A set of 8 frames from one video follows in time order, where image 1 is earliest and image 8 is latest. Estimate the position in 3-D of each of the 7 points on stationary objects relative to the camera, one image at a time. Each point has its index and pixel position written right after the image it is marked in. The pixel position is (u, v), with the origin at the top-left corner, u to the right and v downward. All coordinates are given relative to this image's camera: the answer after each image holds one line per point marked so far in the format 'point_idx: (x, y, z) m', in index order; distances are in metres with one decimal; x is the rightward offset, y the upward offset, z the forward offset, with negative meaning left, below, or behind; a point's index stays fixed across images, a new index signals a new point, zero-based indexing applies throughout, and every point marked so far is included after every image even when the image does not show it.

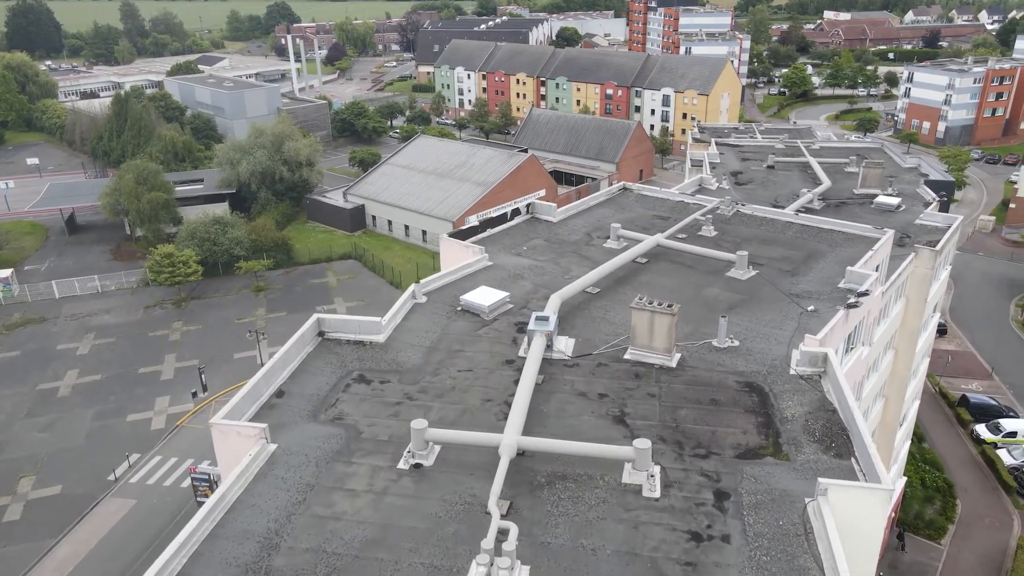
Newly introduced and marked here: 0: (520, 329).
0: (+0.2, -0.9, +15.3) m
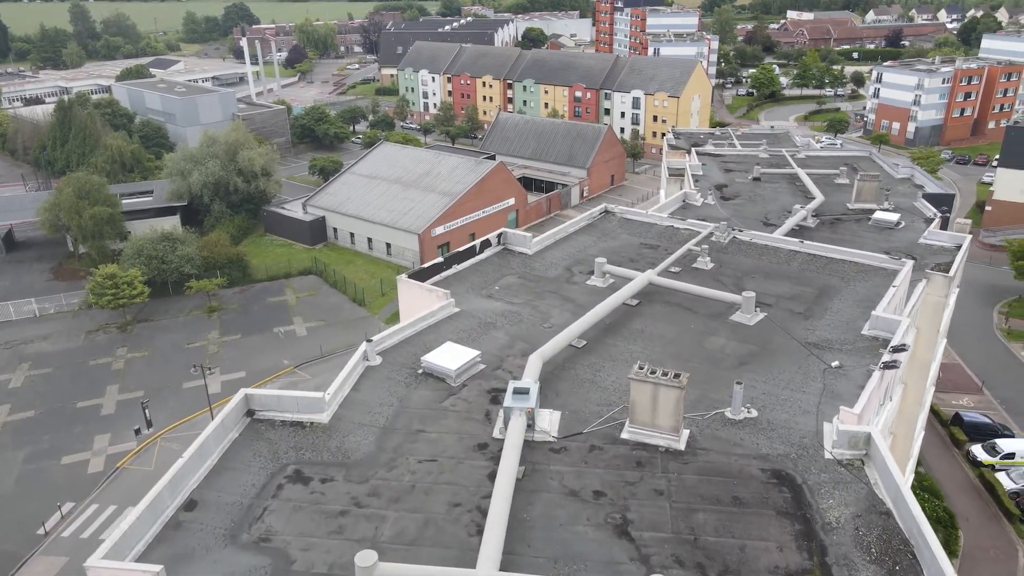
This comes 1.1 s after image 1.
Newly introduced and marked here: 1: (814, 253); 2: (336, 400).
0: (-0.3, -1.9, +12.7) m
1: (+7.6, +0.9, +18.2) m
2: (-3.0, -1.9, +12.4) m
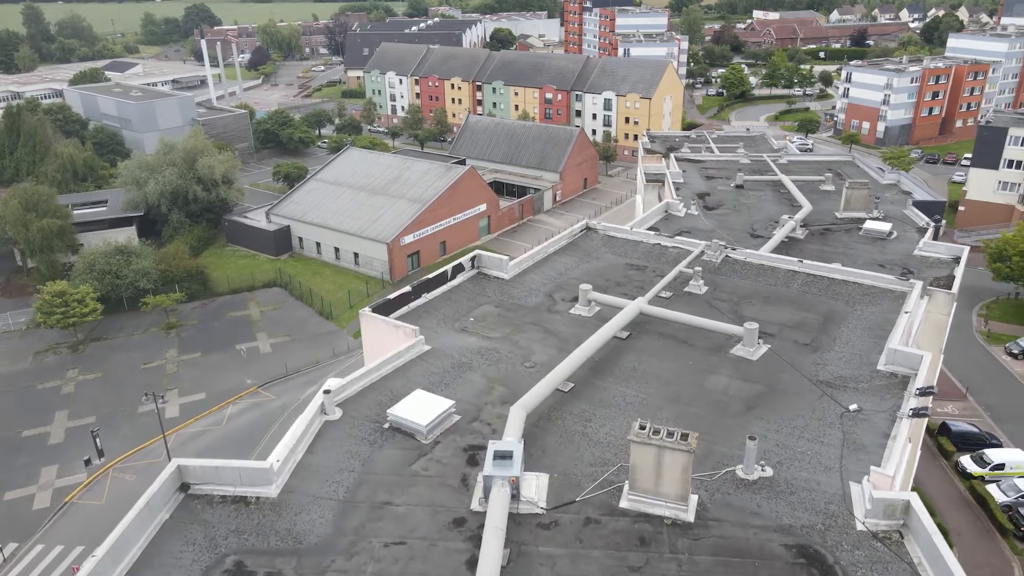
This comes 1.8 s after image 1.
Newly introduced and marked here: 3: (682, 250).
0: (-0.6, -2.6, +11.0) m
1: (+7.0, +0.3, +16.8) m
2: (-3.3, -2.6, +10.7) m
3: (+4.4, +1.0, +18.6) m
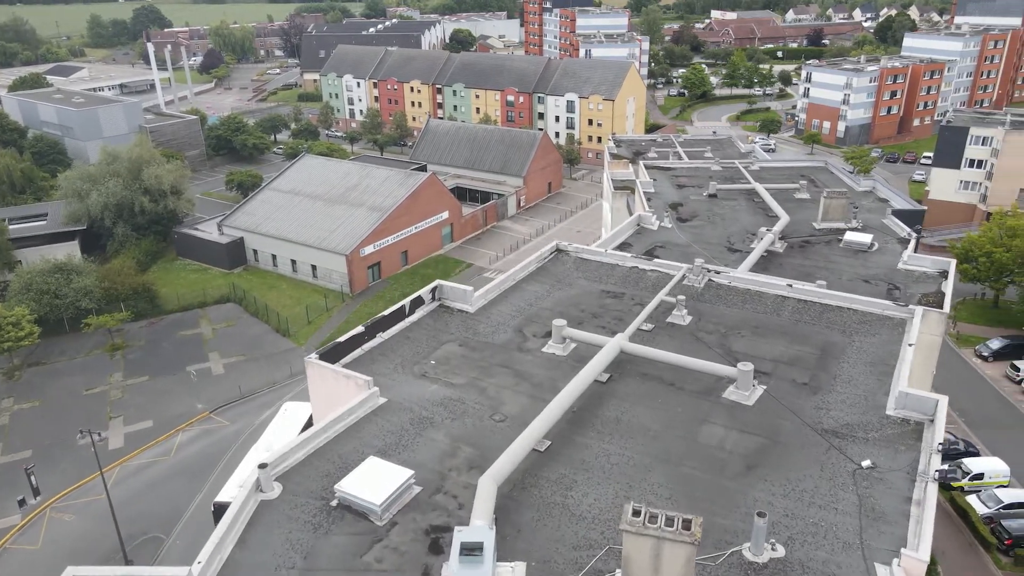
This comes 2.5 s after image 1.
0: (-1.0, -3.3, +9.4) m
1: (+6.3, -0.2, +15.6) m
2: (-3.7, -3.4, +8.9) m
3: (+3.5, +0.3, +17.2) m
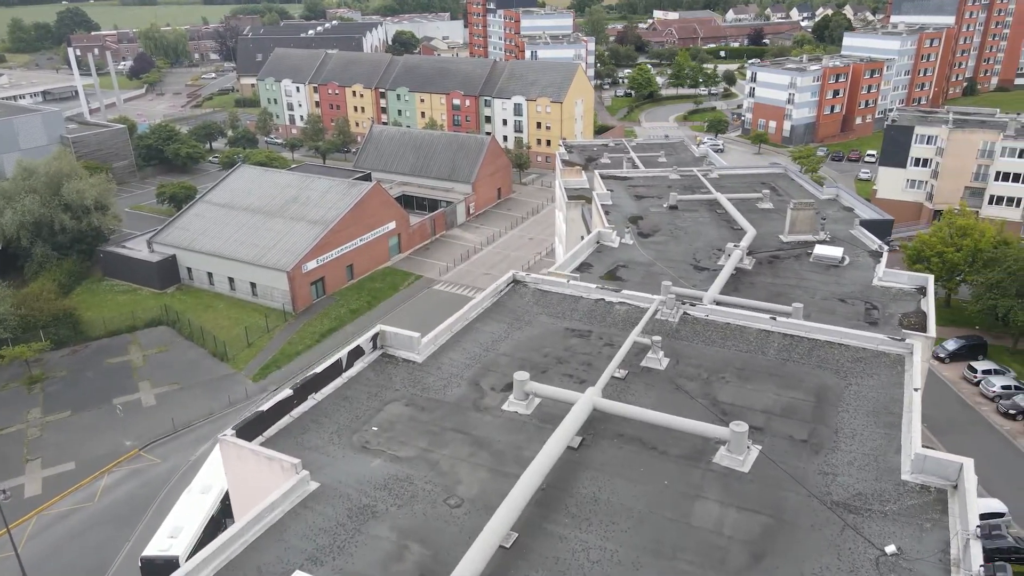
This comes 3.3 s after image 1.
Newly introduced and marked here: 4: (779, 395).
0: (-1.4, -4.1, +7.4) m
1: (+5.4, -0.9, +14.0) m
2: (-4.0, -4.3, +6.7) m
3: (+2.5, -0.4, +15.4) m
4: (+4.5, -1.8, +12.3) m
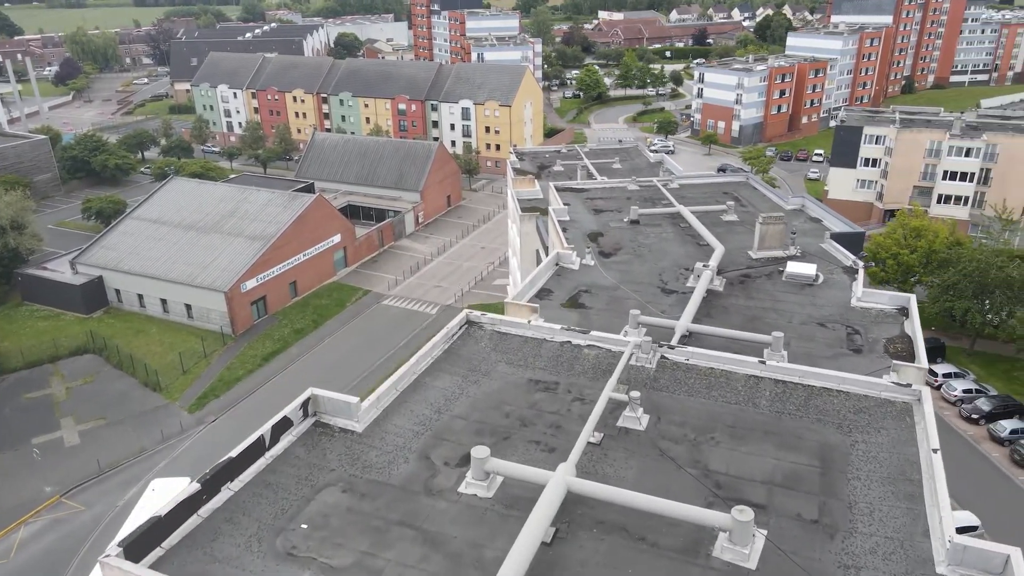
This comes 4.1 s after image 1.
0: (-1.6, -5.0, +5.3) m
1: (+4.6, -1.6, +12.4) m
2: (-4.1, -5.2, +4.5) m
3: (+1.7, -1.1, +13.7) m
4: (+3.9, -2.5, +10.6) m
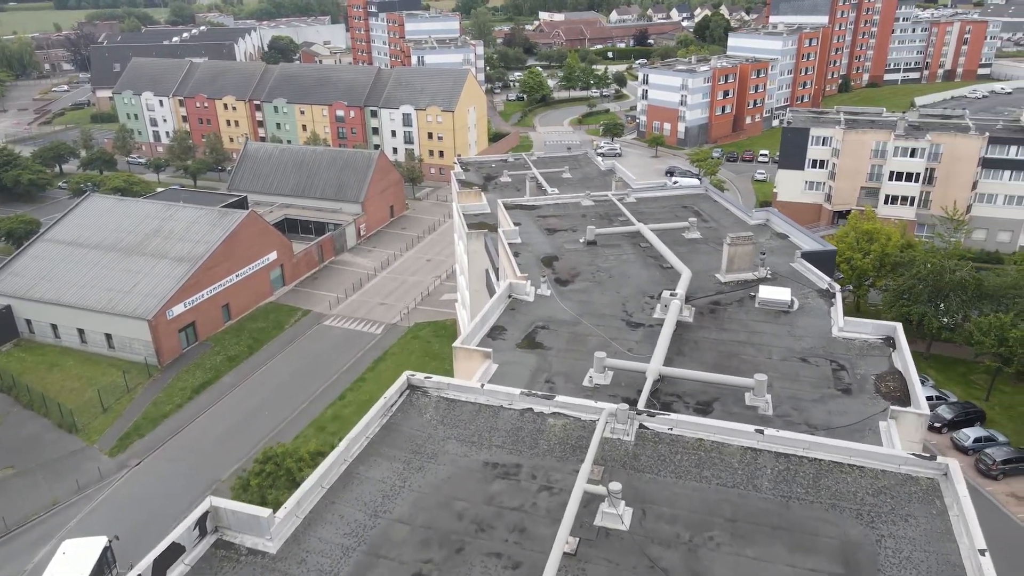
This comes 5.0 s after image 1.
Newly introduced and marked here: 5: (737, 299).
0: (-1.6, -6.0, +3.0) m
1: (+3.9, -2.4, +10.5) m
2: (-4.1, -6.3, +2.1) m
3: (+0.9, -2.0, +11.6) m
4: (+3.4, -3.3, +8.7) m
5: (+6.1, -0.3, +19.6) m
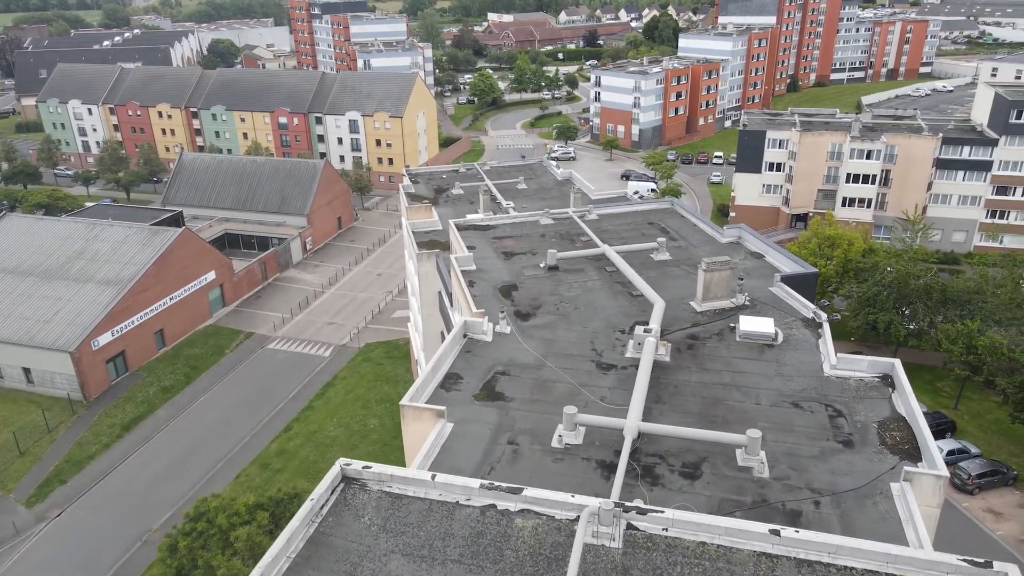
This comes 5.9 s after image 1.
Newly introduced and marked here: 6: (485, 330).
0: (-1.5, -6.9, +0.8) m
1: (+3.5, -3.2, +8.6) m
2: (-4.0, -7.3, -0.4) m
3: (+0.4, -2.9, +9.4) m
4: (+3.0, -4.1, +6.7) m
5: (+5.0, -1.1, +17.7) m
6: (-0.6, -1.0, +17.7) m
